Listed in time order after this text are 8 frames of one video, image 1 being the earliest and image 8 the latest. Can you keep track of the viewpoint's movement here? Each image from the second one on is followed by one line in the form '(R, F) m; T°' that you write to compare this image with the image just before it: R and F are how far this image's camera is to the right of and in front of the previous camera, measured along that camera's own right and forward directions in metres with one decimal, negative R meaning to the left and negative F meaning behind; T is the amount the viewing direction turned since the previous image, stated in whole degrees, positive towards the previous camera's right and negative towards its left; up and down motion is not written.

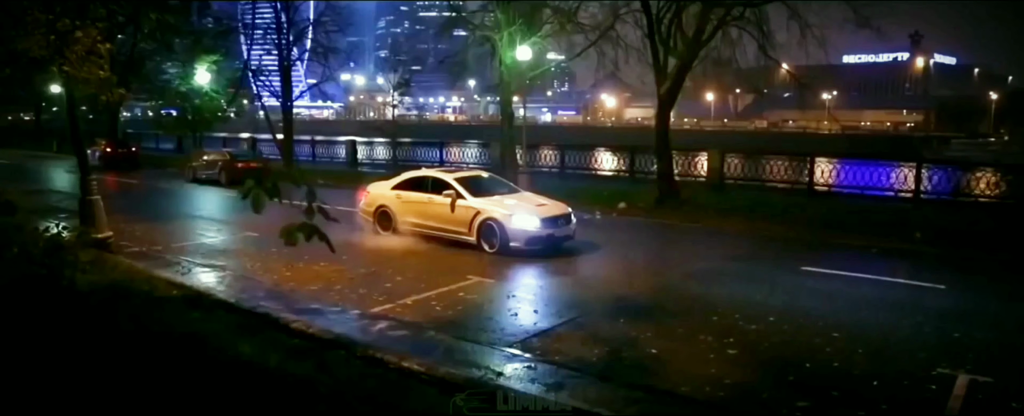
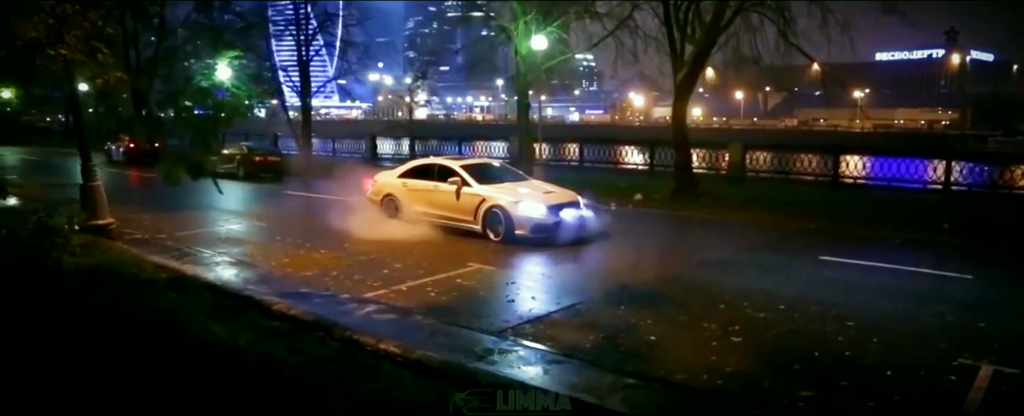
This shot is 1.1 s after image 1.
(+0.4, +0.5) m; -2°
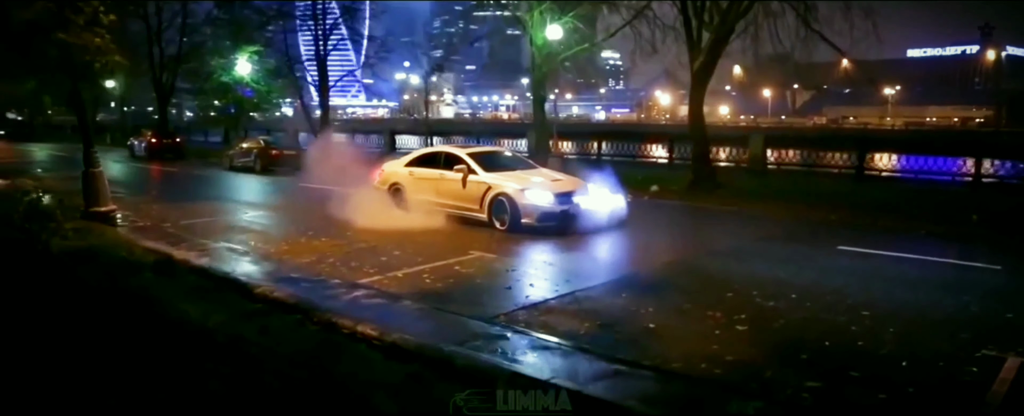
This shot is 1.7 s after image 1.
(+0.4, +0.5) m; -2°
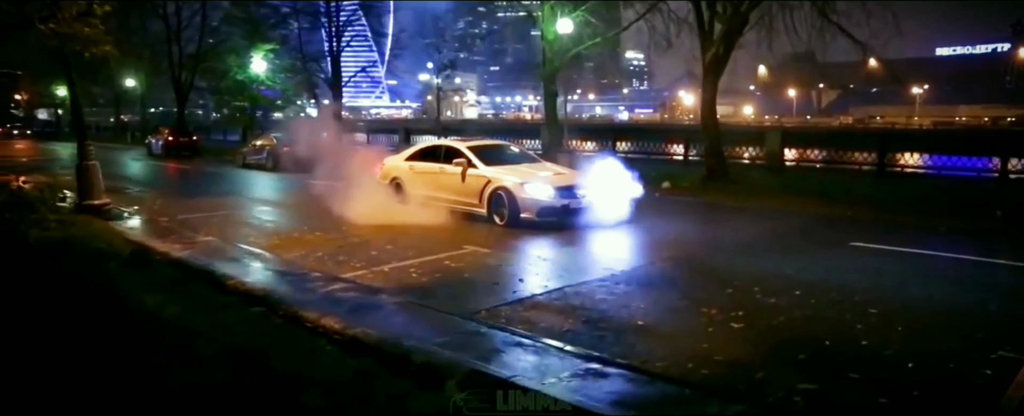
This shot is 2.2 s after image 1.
(+0.5, +0.5) m; -2°
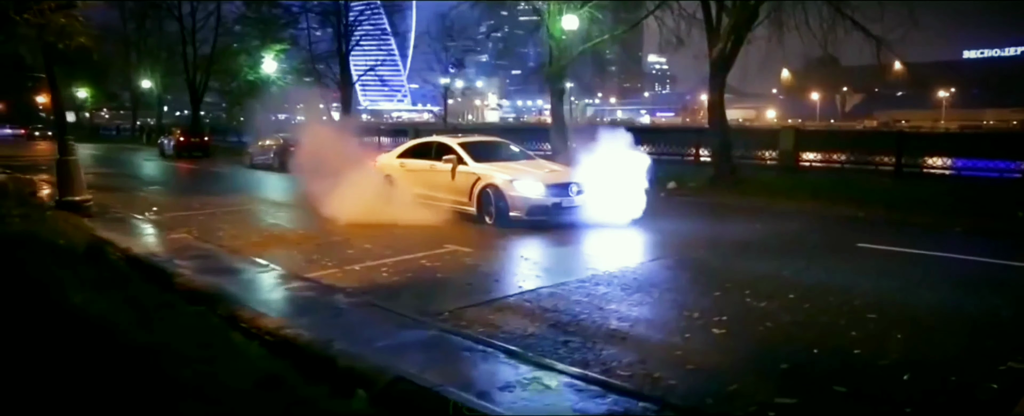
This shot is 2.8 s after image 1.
(+0.6, +0.6) m; -2°
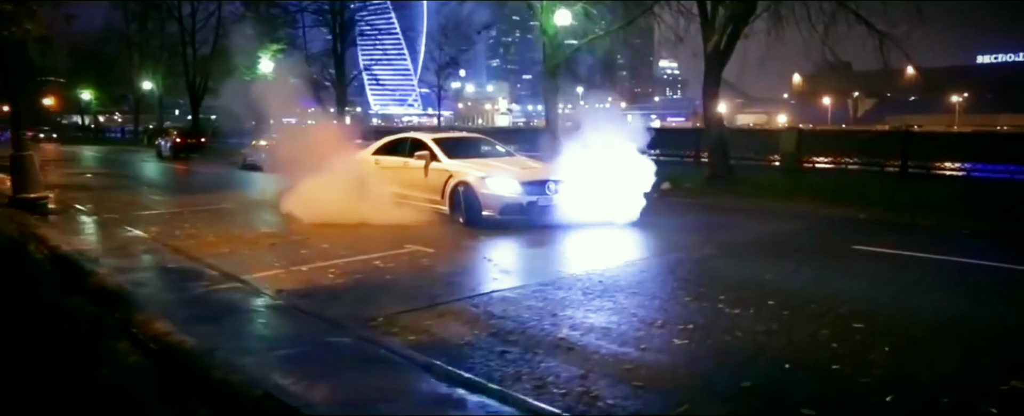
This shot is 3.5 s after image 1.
(+0.6, +0.8) m; -1°
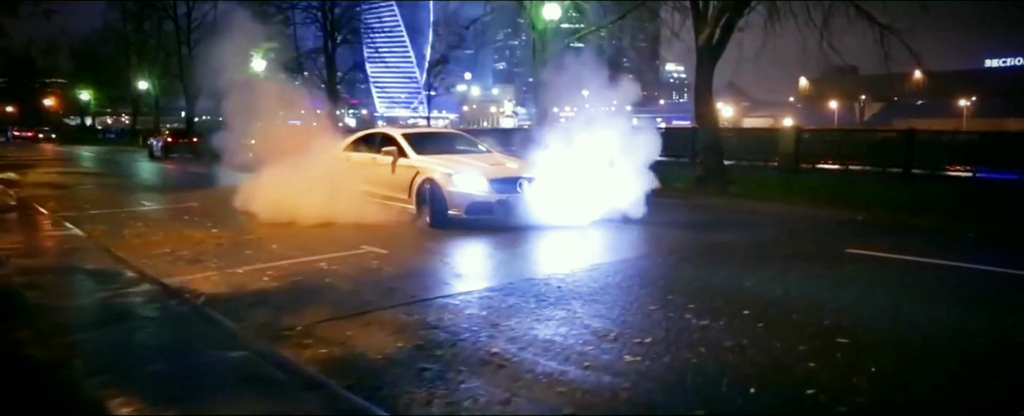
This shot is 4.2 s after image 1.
(+0.6, +0.9) m; 0°
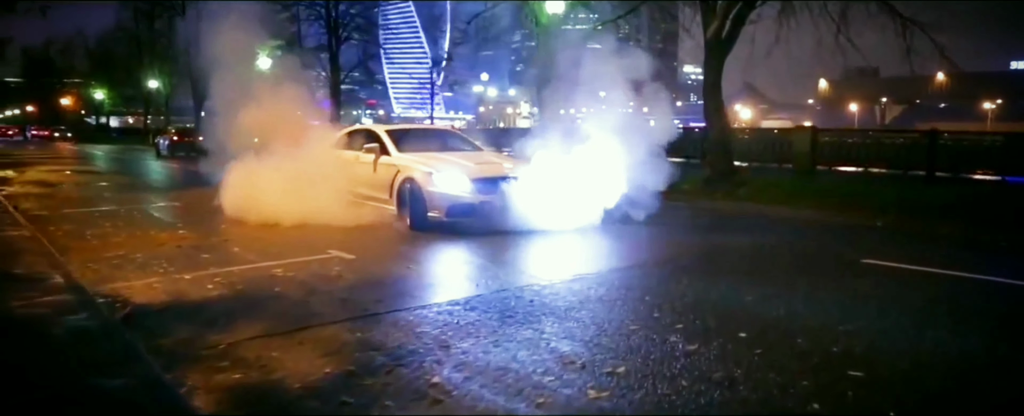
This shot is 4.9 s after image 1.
(+0.4, +0.9) m; -1°
